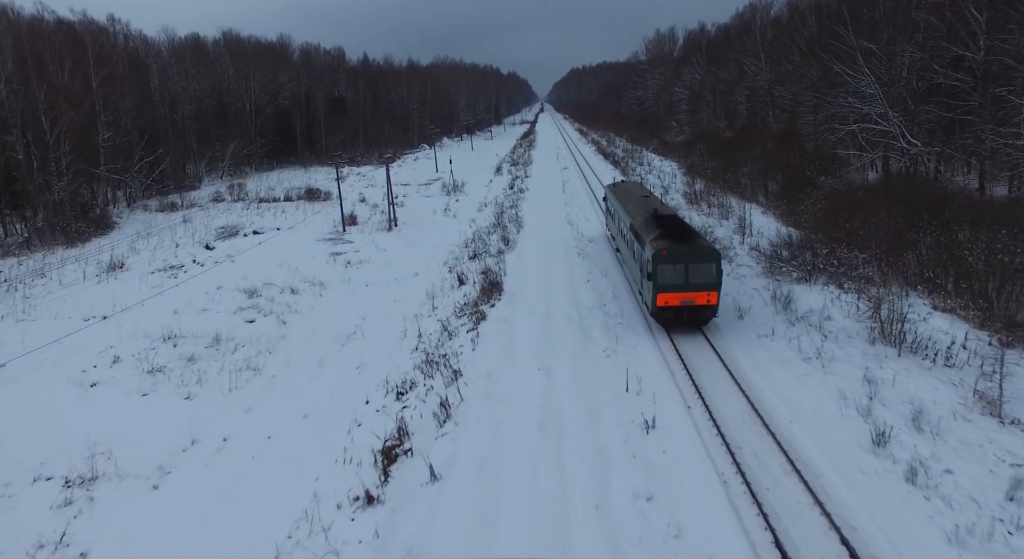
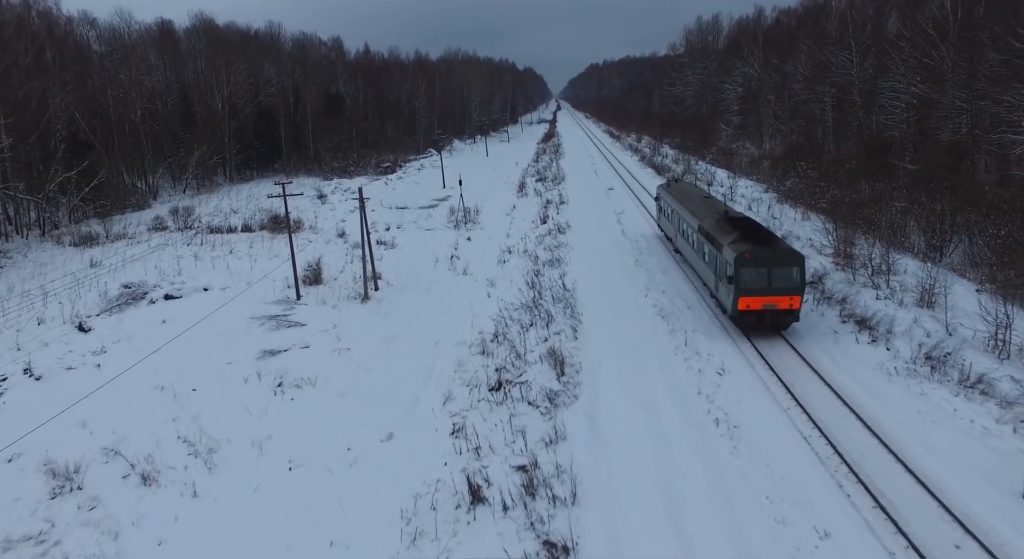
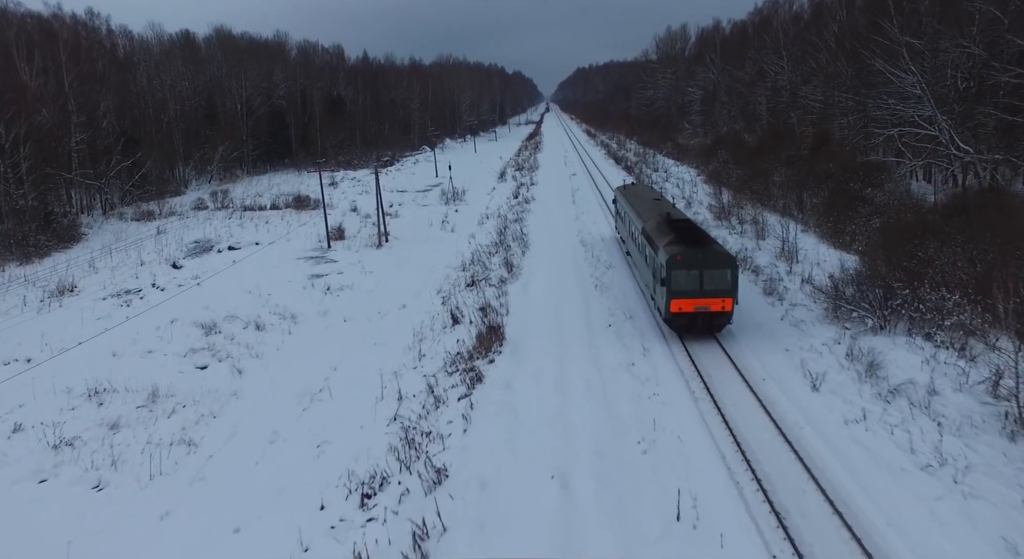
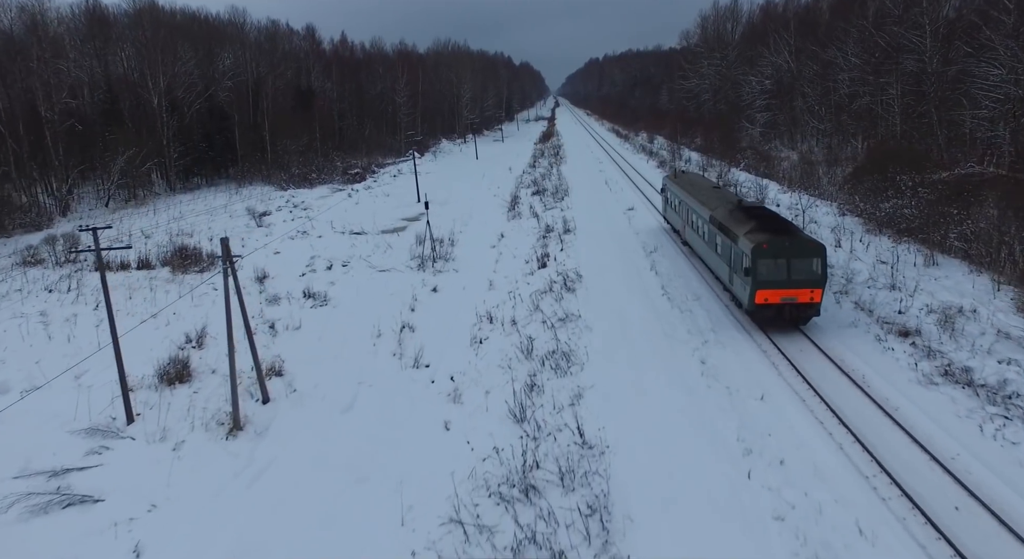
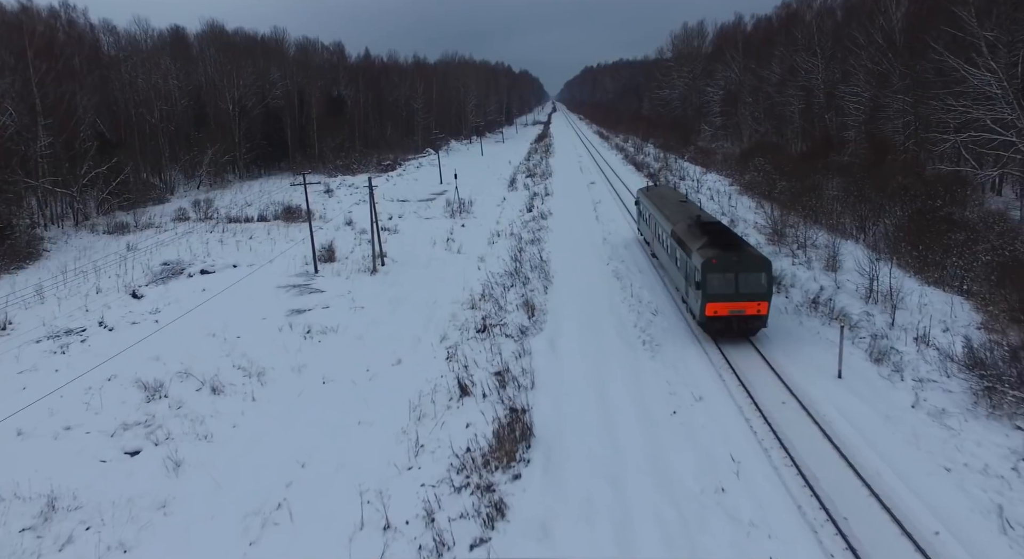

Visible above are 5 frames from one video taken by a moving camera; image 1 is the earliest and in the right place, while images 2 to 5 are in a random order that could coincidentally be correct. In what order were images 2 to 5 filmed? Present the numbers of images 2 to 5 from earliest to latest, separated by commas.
3, 5, 2, 4
